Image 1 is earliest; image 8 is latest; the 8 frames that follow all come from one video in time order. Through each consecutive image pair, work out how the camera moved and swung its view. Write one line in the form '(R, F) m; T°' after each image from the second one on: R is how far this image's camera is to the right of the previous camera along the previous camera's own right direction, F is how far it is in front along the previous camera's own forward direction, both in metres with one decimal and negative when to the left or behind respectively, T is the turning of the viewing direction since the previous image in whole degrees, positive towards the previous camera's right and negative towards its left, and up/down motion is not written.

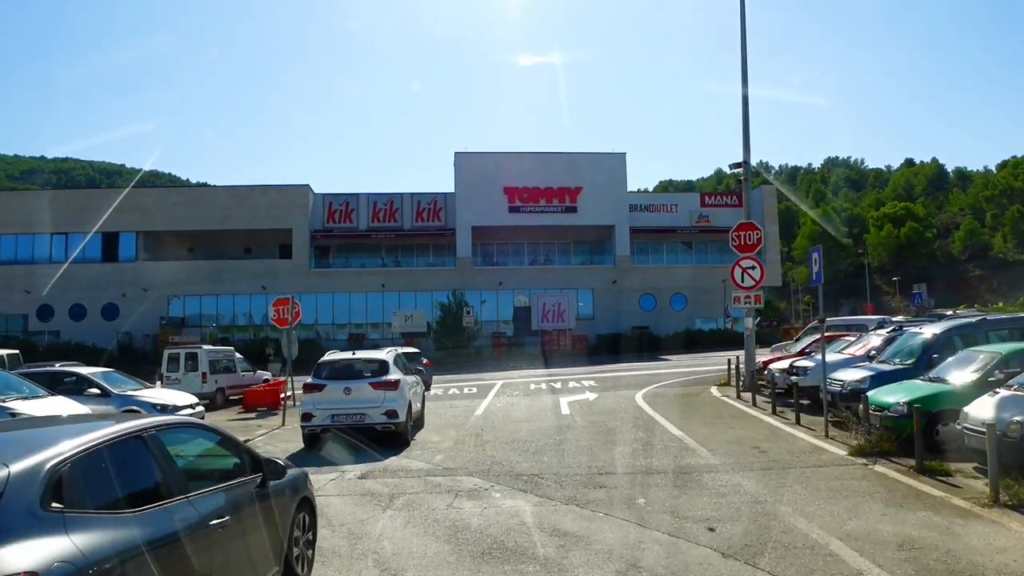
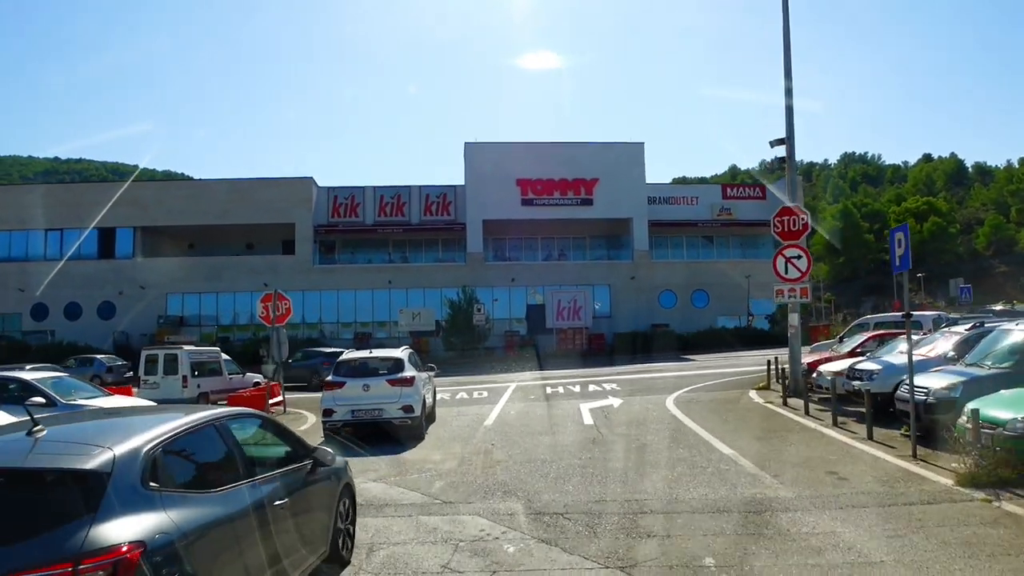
(0.0, +2.3) m; -1°
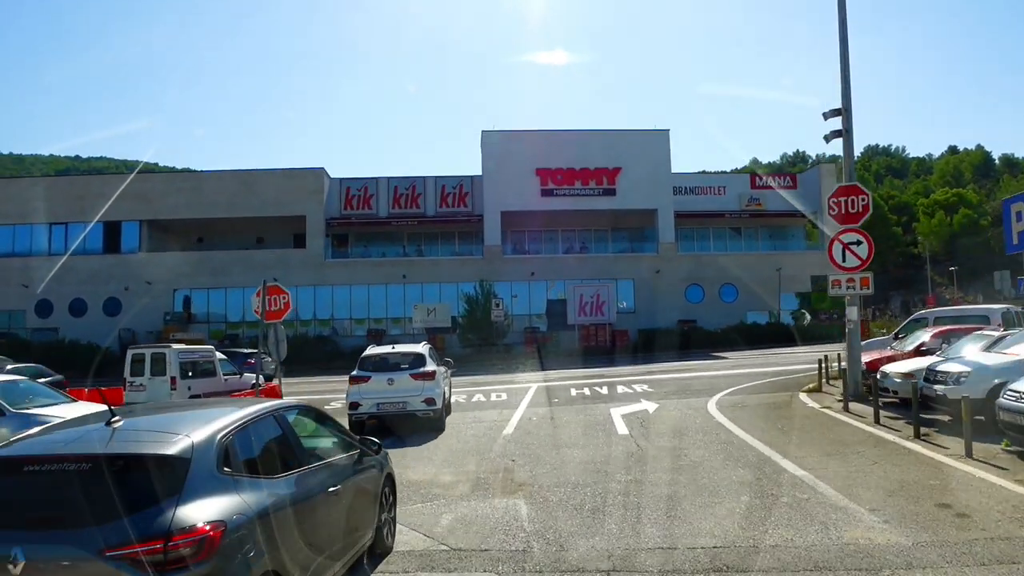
(-0.1, +2.0) m; -1°
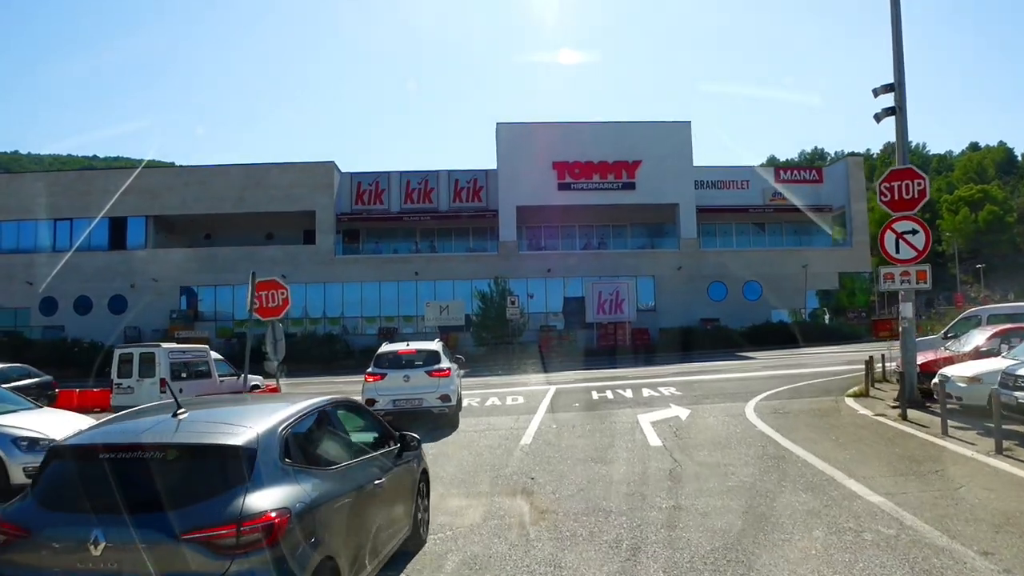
(0.0, +1.5) m; -1°
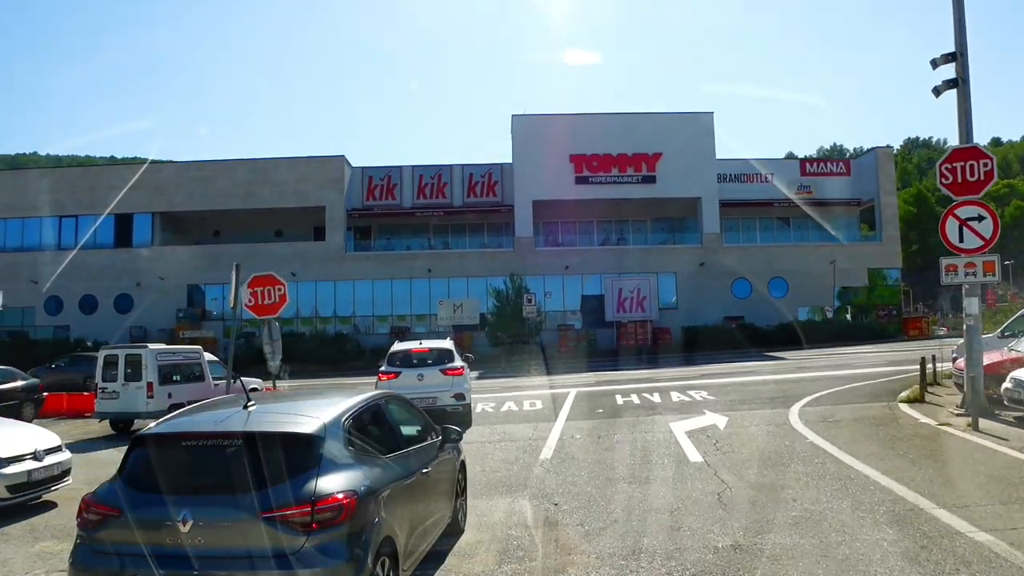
(0.0, +1.5) m; -1°
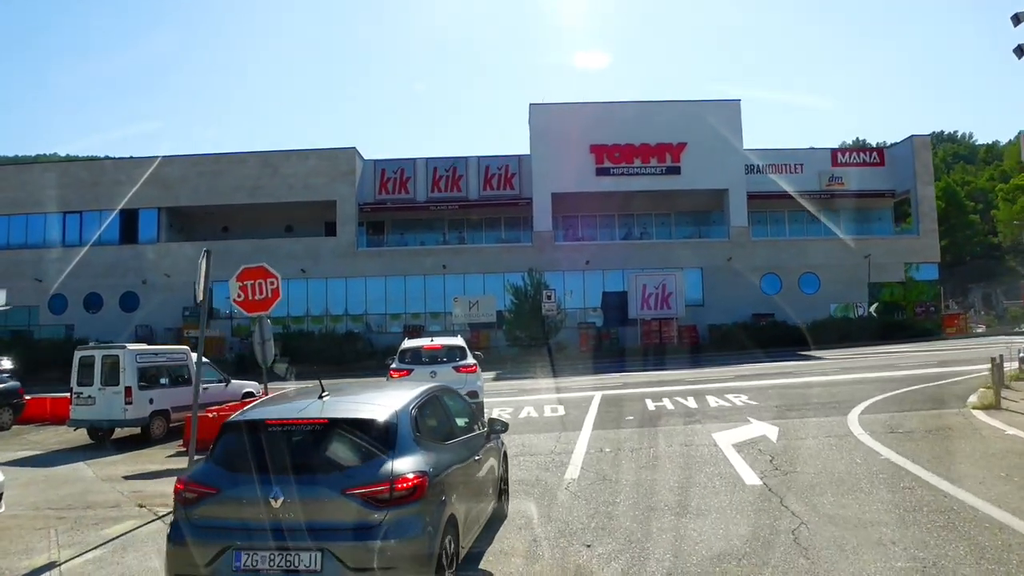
(0.0, +1.7) m; -1°
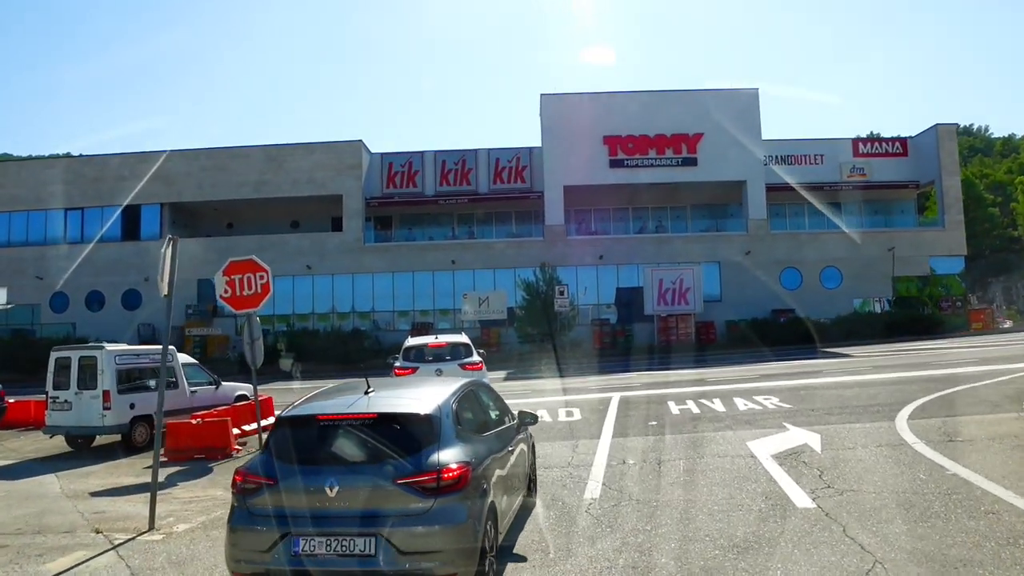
(0.0, +1.2) m; -1°
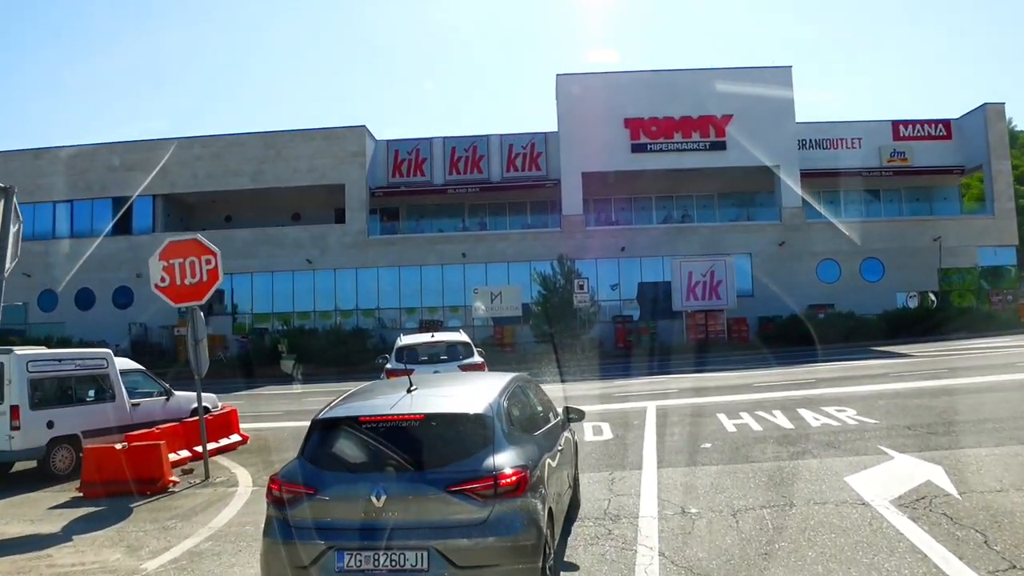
(0.0, +2.8) m; -1°
